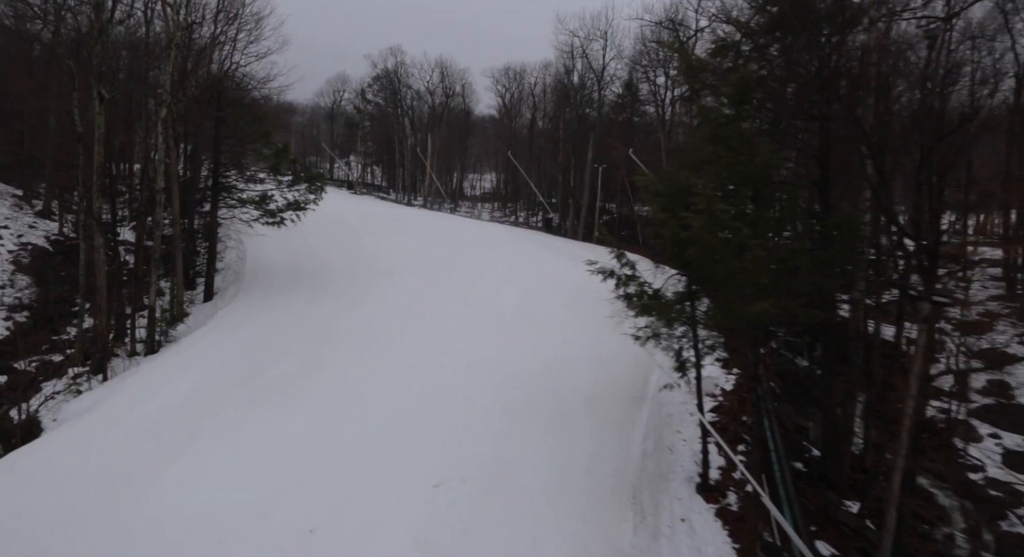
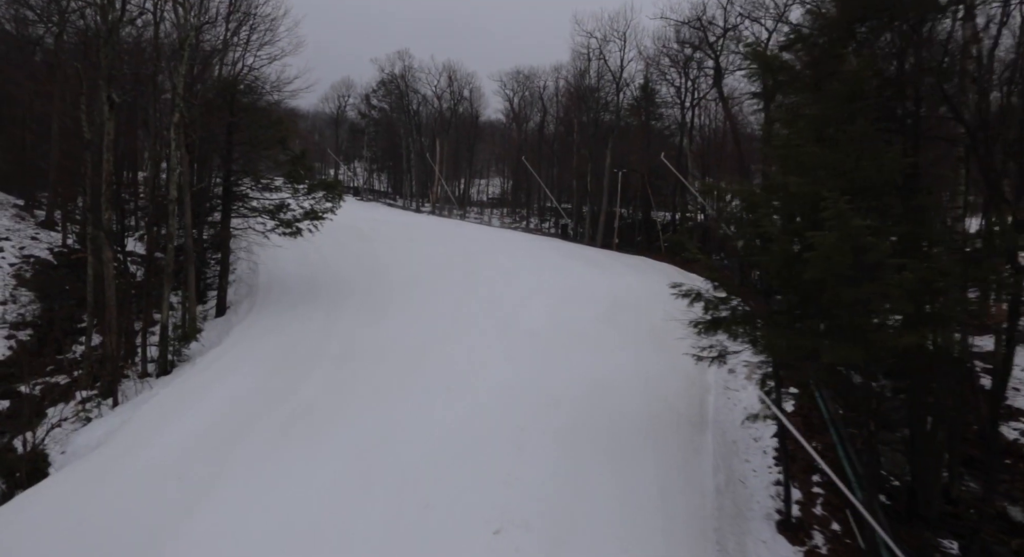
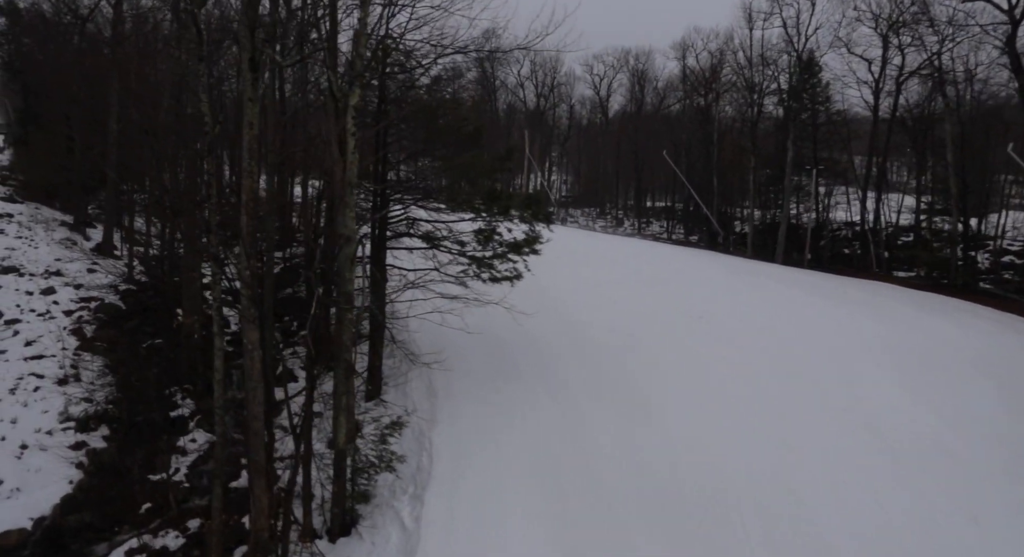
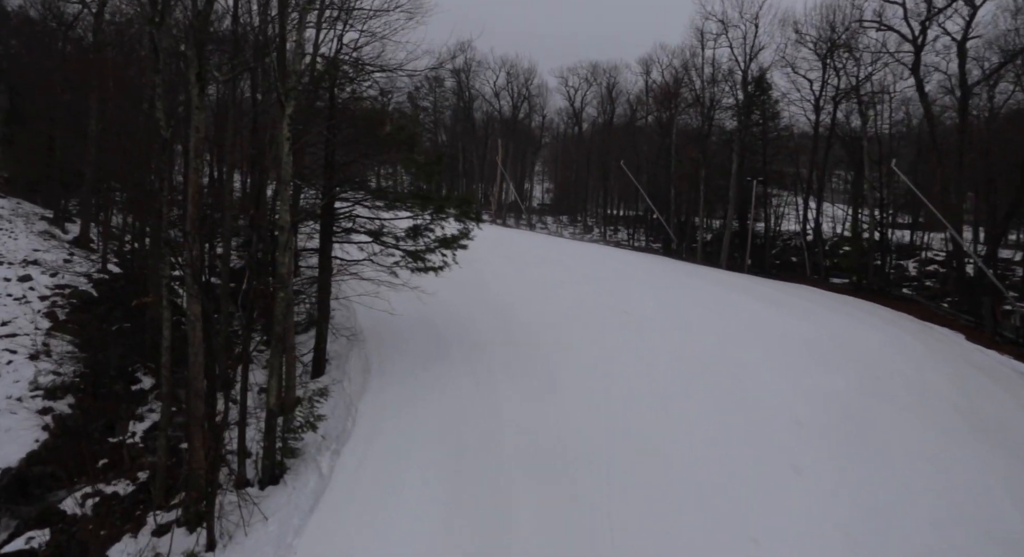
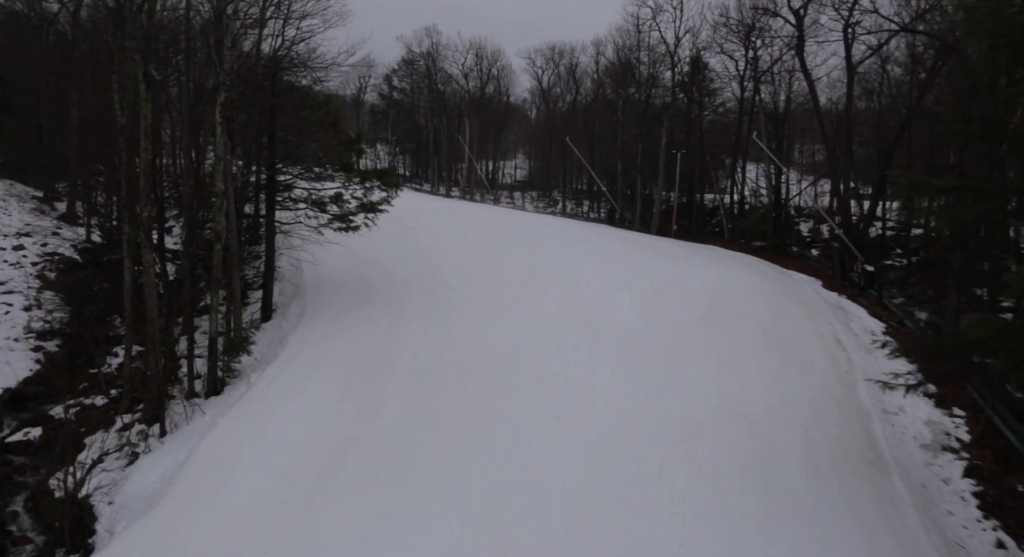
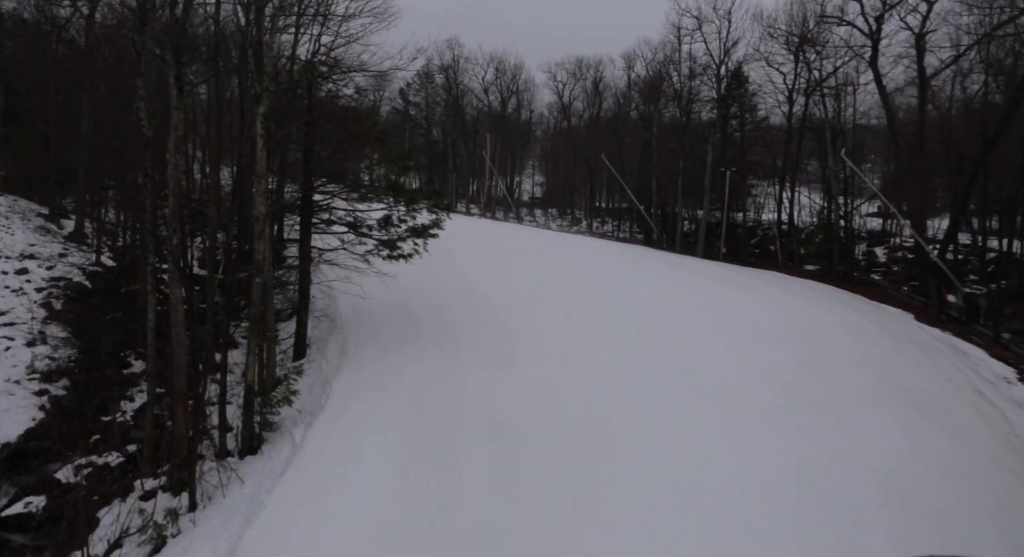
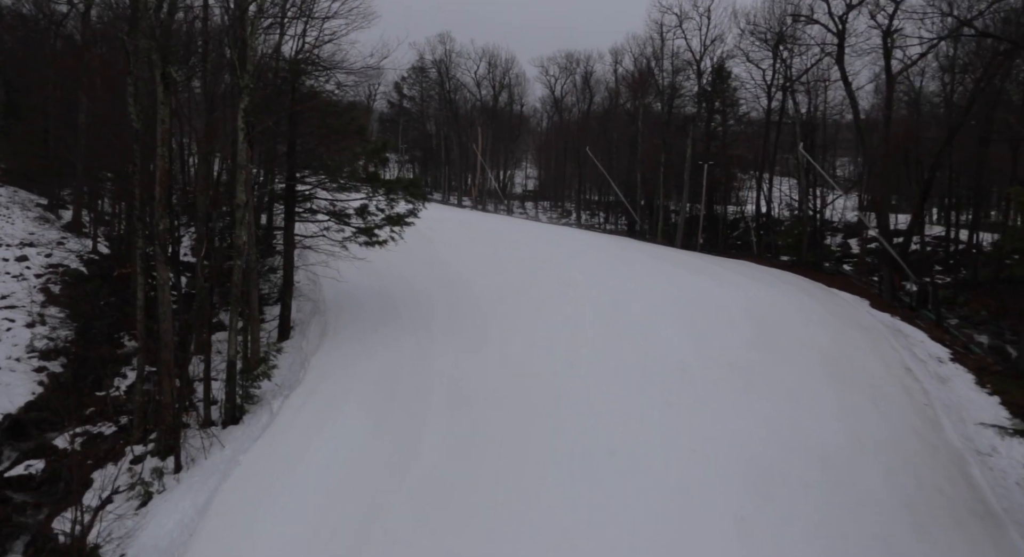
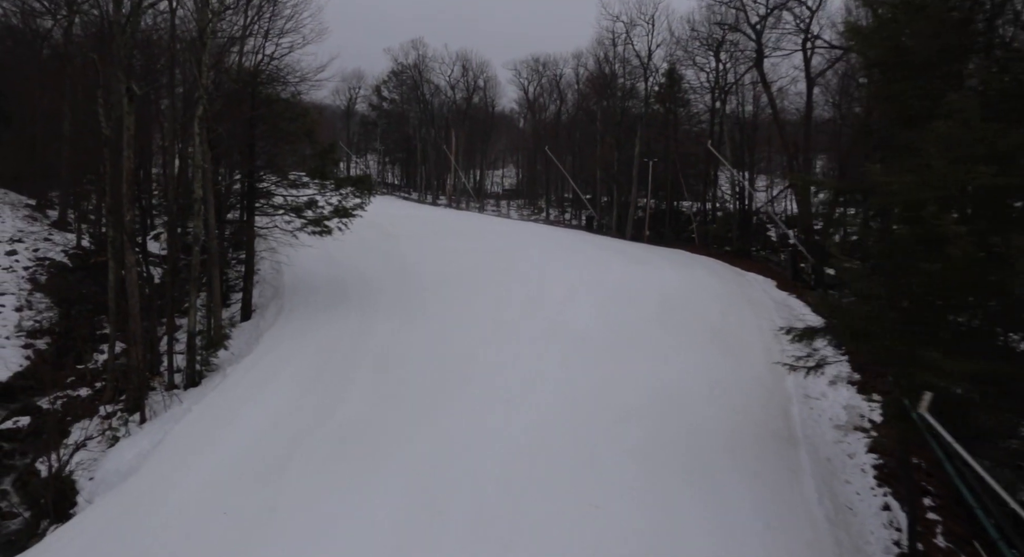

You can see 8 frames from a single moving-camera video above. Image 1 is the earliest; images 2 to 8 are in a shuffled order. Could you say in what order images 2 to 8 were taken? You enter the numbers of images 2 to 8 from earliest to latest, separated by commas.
2, 8, 5, 7, 6, 4, 3
